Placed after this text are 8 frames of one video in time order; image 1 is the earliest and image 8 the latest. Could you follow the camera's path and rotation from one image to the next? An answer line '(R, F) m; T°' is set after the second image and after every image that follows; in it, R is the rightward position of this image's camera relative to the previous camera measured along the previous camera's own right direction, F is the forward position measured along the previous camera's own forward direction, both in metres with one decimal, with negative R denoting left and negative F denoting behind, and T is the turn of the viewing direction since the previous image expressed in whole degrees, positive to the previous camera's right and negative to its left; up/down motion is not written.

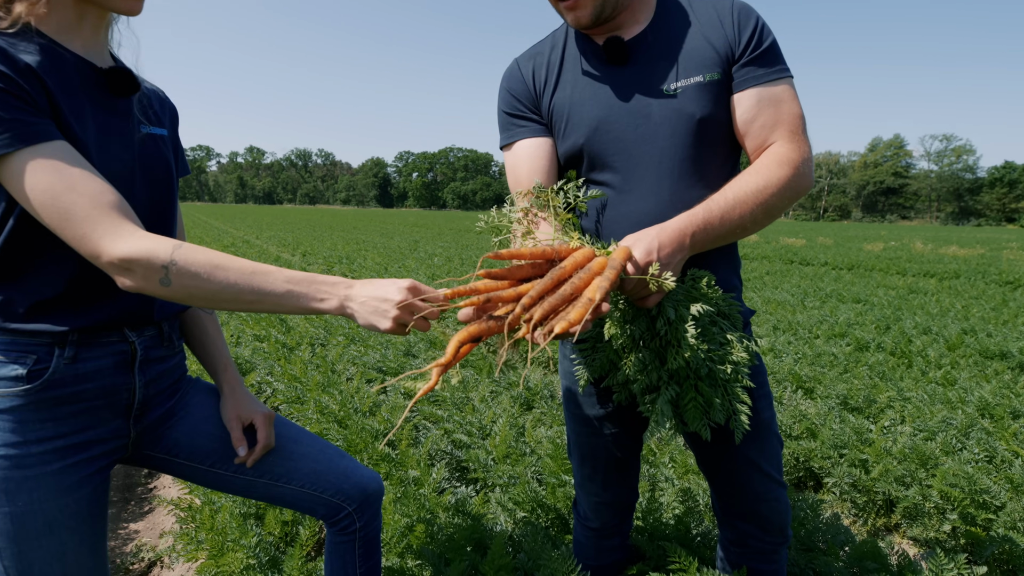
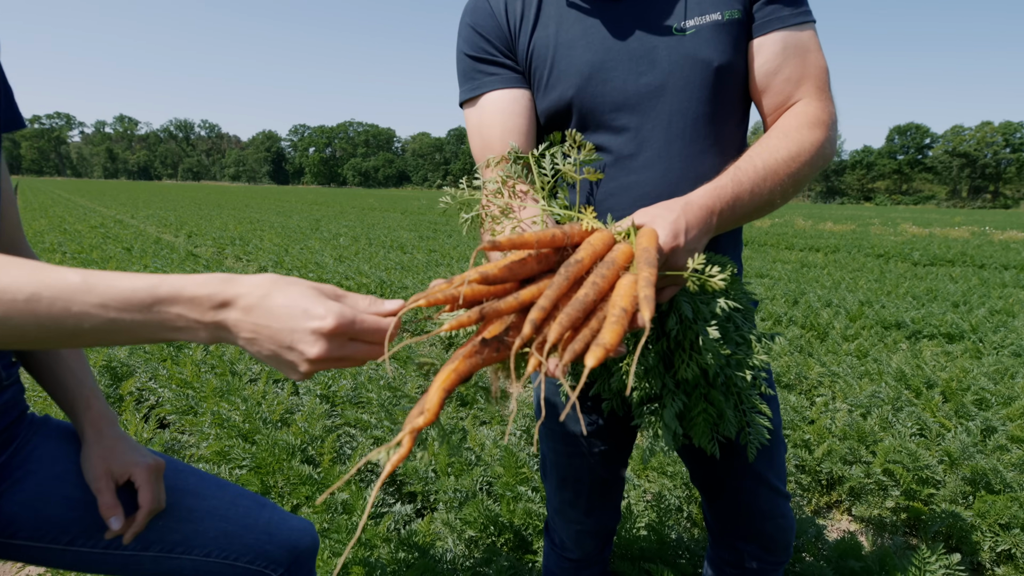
(-0.2, +0.5) m; +9°
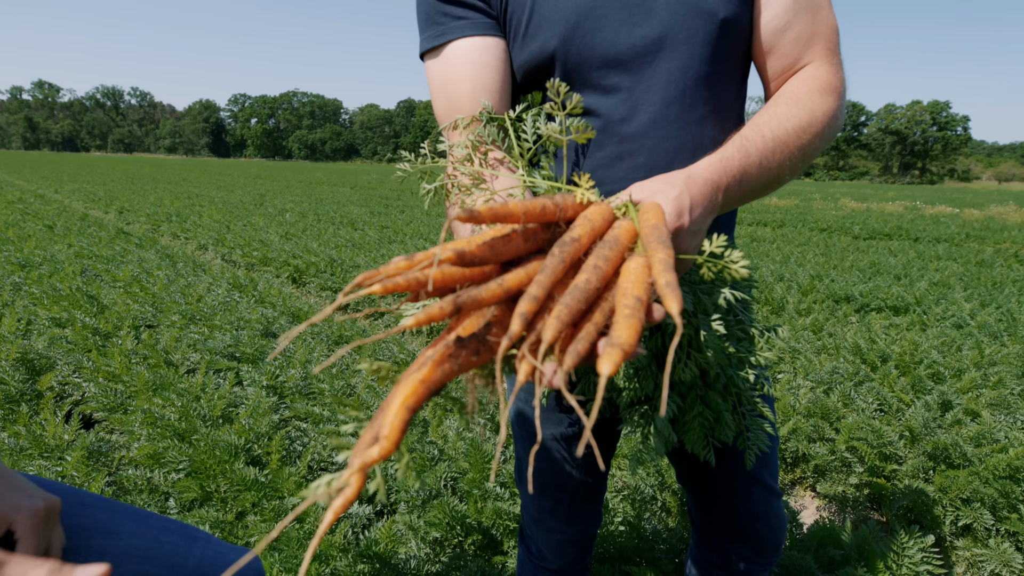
(-0.1, +0.3) m; +5°
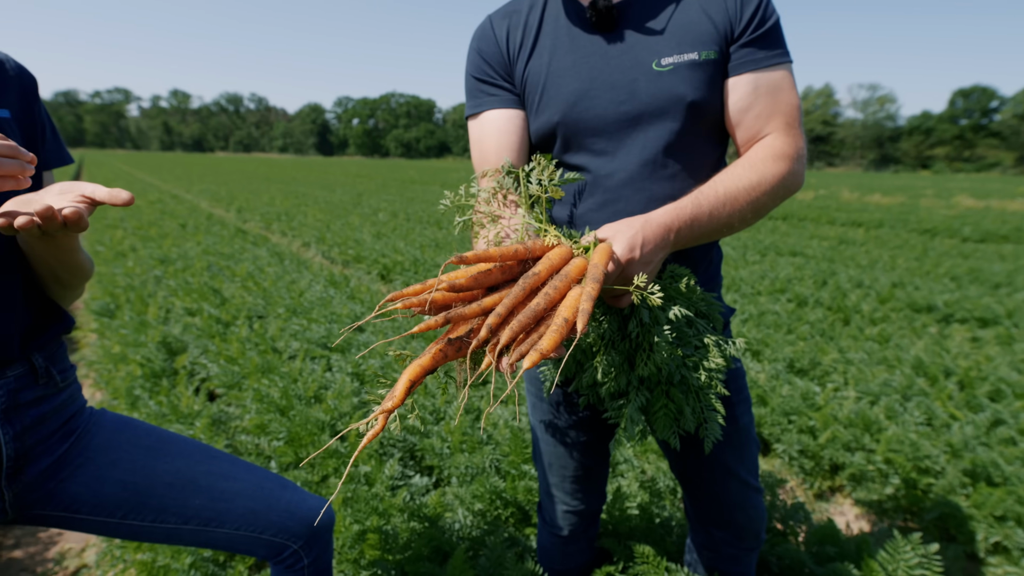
(+0.3, -0.5) m; -9°
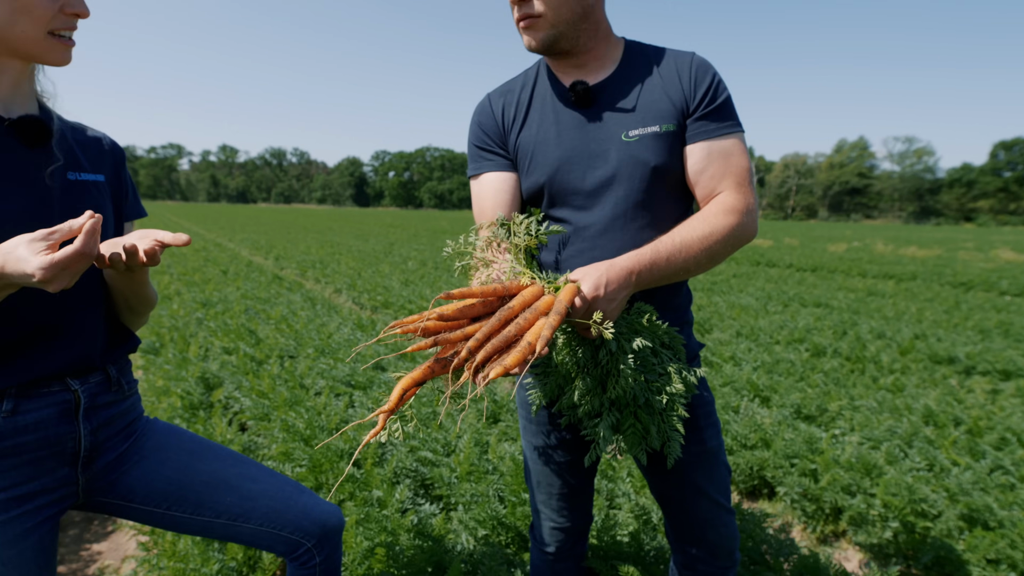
(+0.2, -0.4) m; -3°
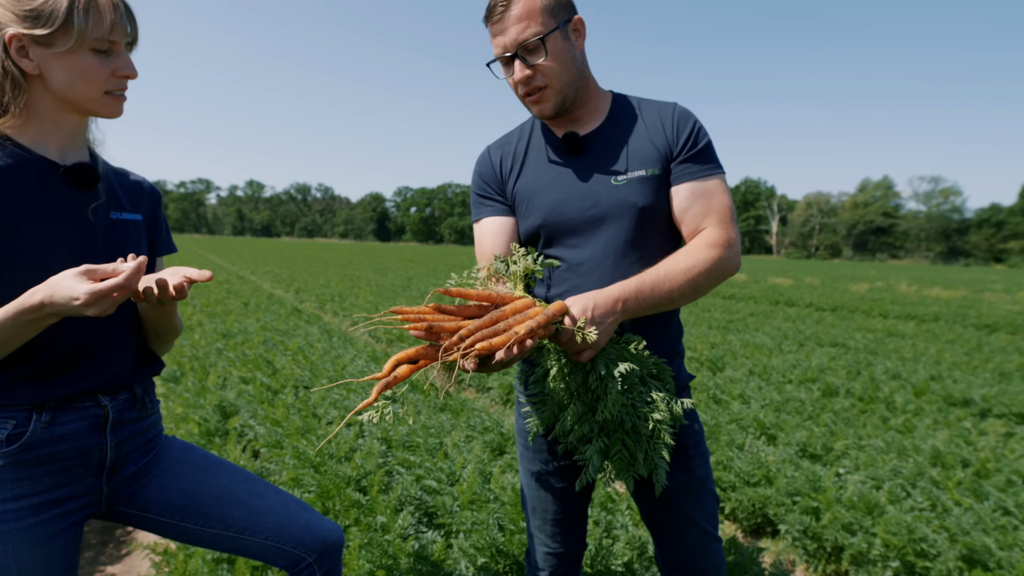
(+0.1, -0.2) m; -2°
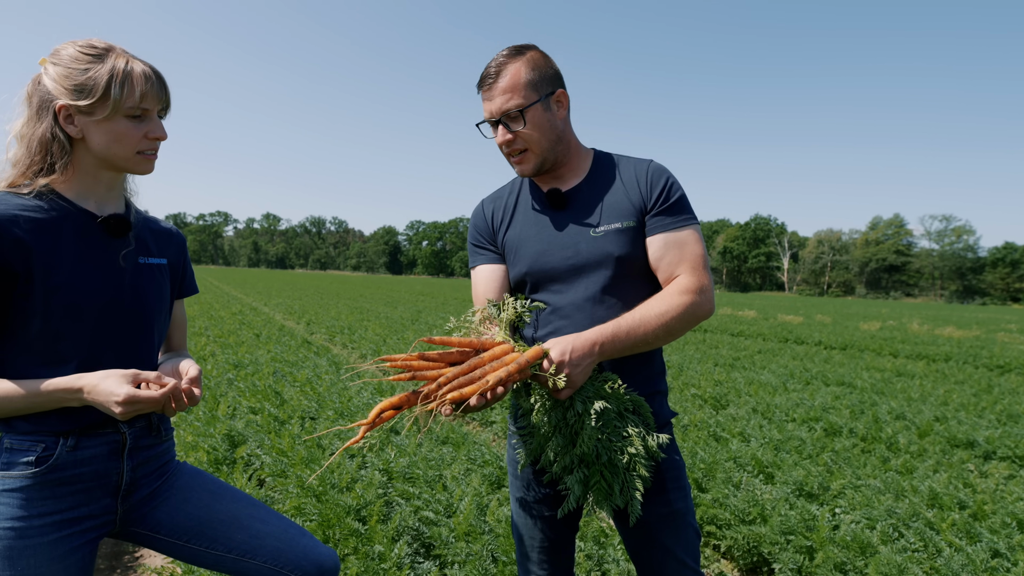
(+0.1, -0.2) m; -1°
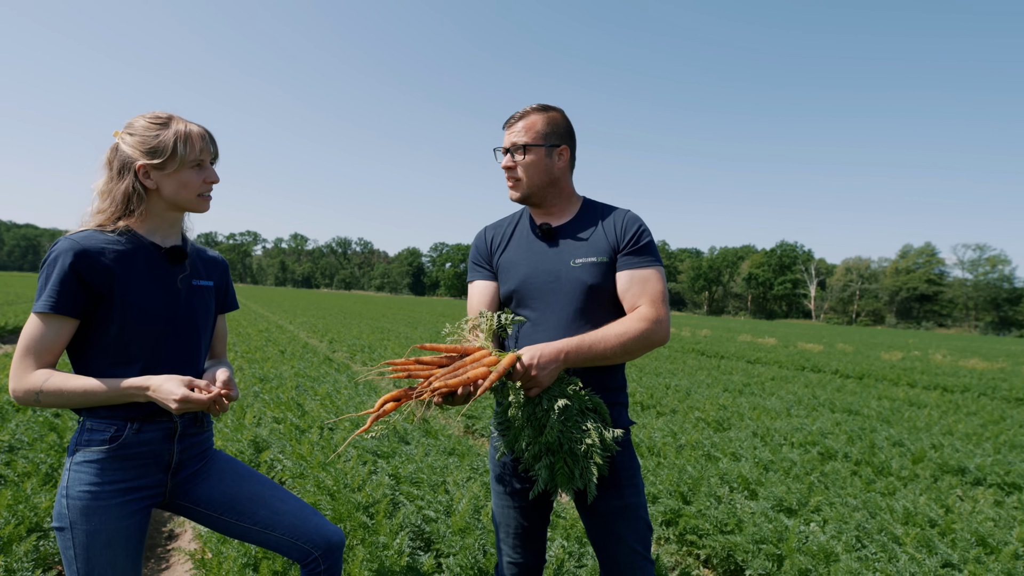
(+0.3, -0.6) m; -2°
